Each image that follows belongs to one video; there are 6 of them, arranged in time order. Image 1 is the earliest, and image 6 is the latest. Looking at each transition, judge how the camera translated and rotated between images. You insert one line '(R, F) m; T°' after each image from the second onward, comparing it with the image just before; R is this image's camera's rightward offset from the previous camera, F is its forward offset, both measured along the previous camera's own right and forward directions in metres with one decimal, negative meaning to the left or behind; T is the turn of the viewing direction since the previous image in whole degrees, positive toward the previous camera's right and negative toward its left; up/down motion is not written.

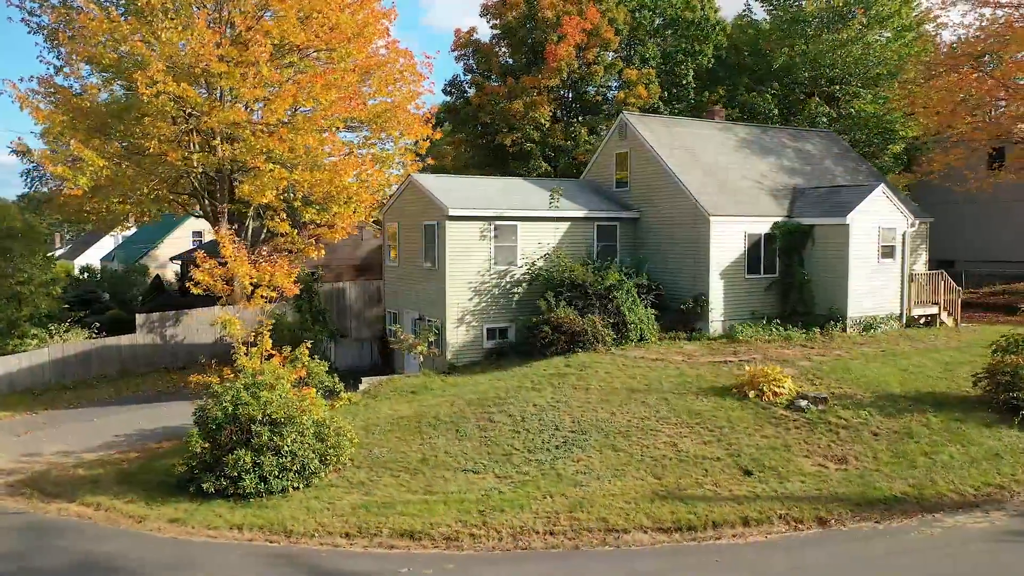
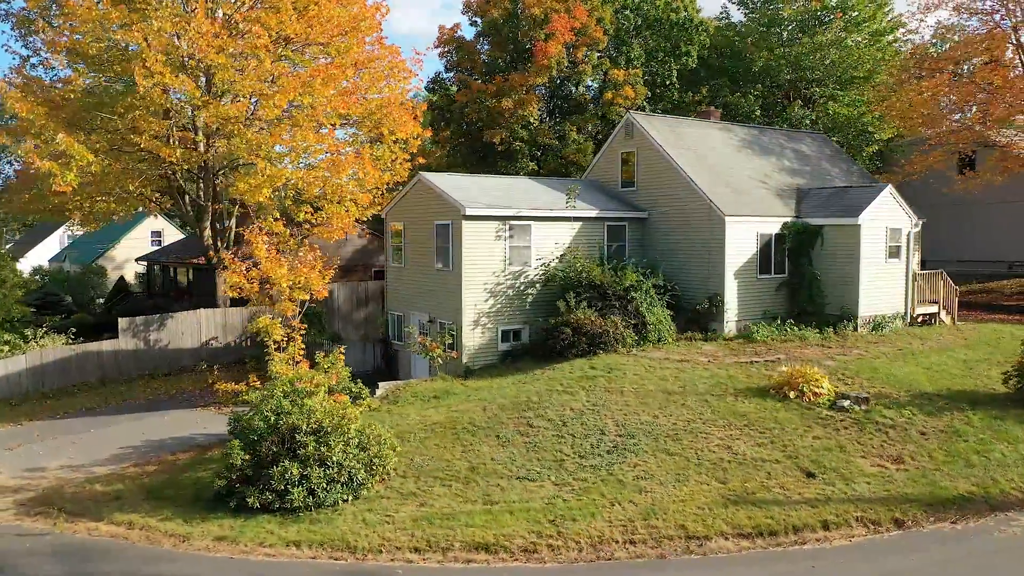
(-1.5, +0.4) m; +4°
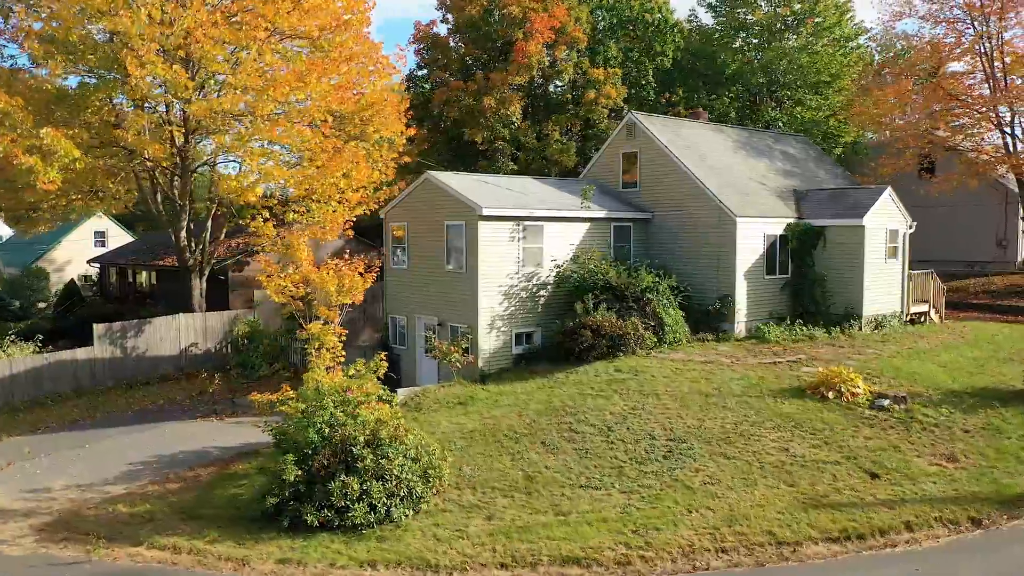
(-1.7, +0.4) m; +5°
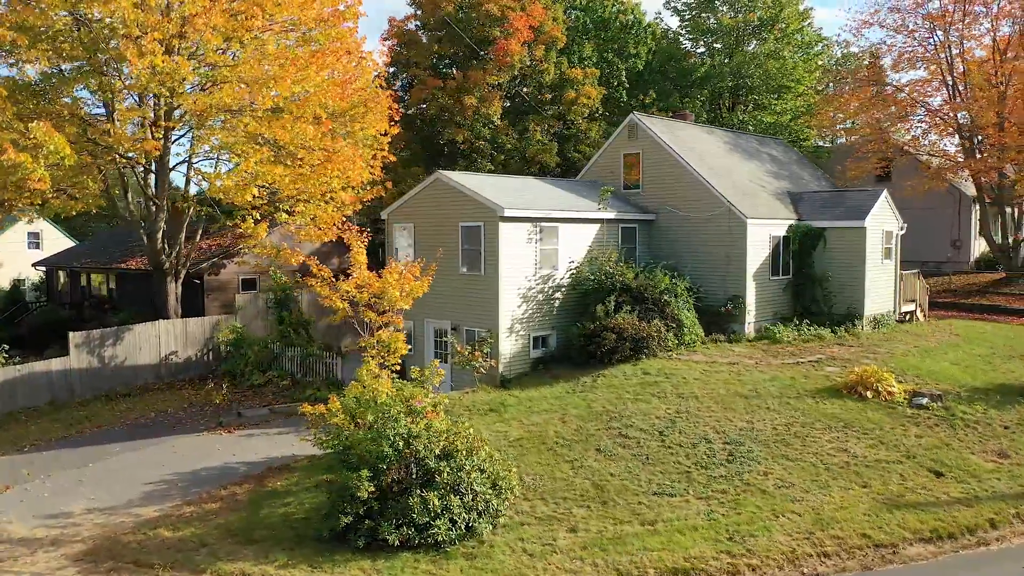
(-1.9, +0.4) m; +5°
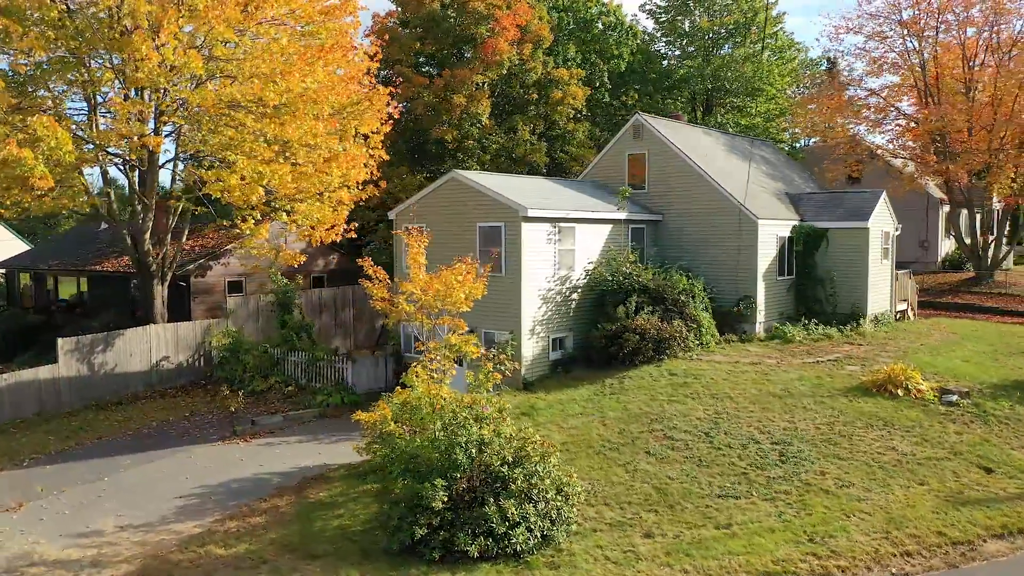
(-1.6, +0.3) m; +4°
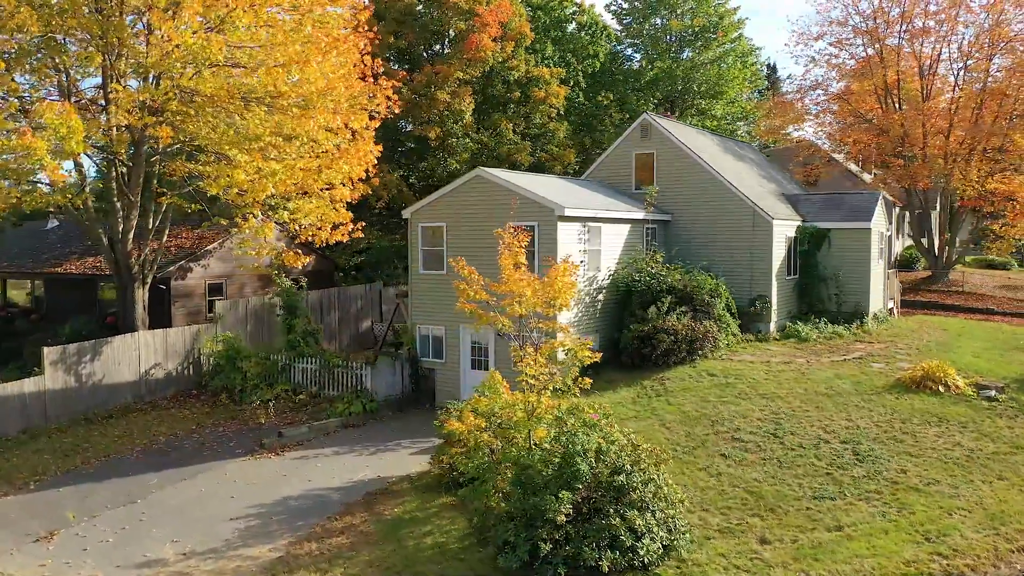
(-2.3, +0.5) m; +6°
